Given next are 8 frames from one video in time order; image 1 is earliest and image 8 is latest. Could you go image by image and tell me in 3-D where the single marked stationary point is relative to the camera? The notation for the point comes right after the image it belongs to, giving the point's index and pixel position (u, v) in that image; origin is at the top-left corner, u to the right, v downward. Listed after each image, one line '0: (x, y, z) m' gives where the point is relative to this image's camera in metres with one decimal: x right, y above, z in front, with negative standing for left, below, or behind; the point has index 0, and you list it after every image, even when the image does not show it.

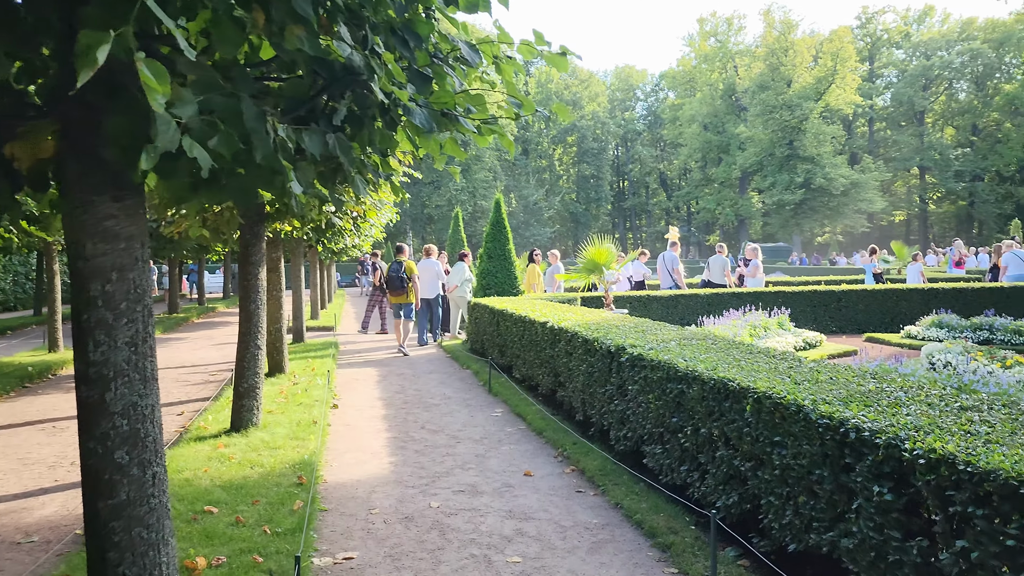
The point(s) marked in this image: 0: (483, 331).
0: (-0.4, -0.6, +10.9) m
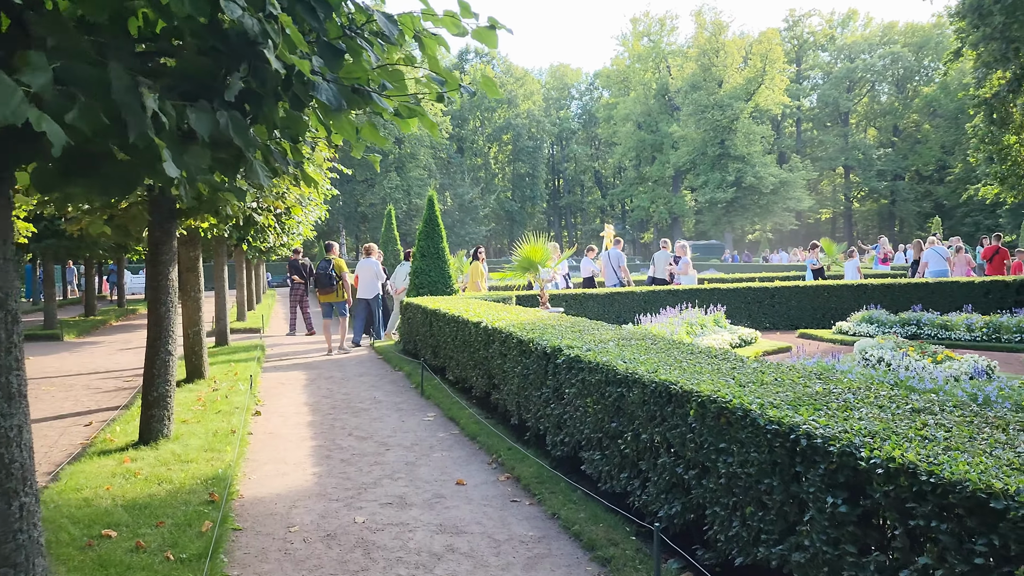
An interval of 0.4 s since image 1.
0: (-1.2, -0.6, +10.5) m
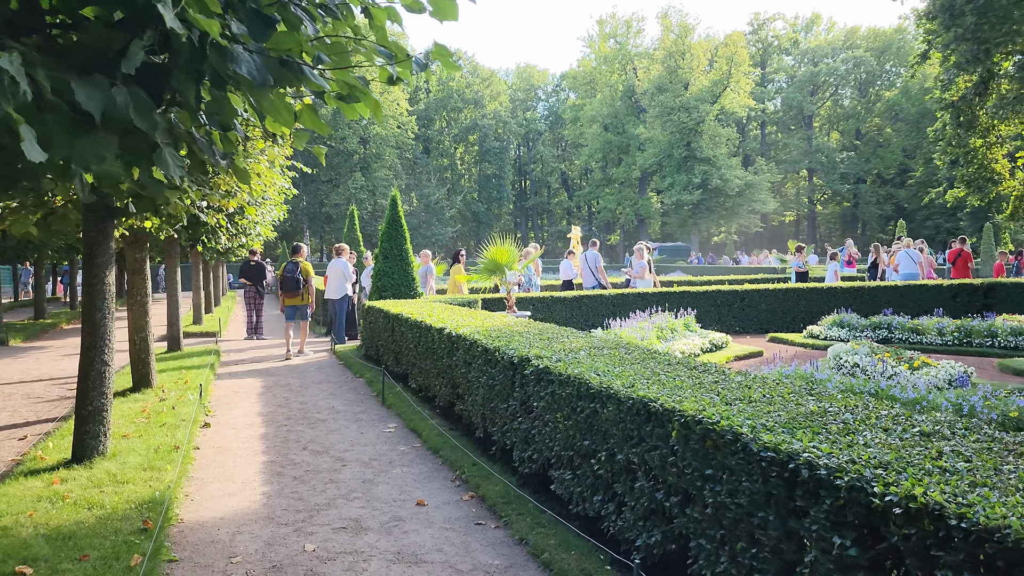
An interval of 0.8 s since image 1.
0: (-1.6, -0.6, +10.1) m
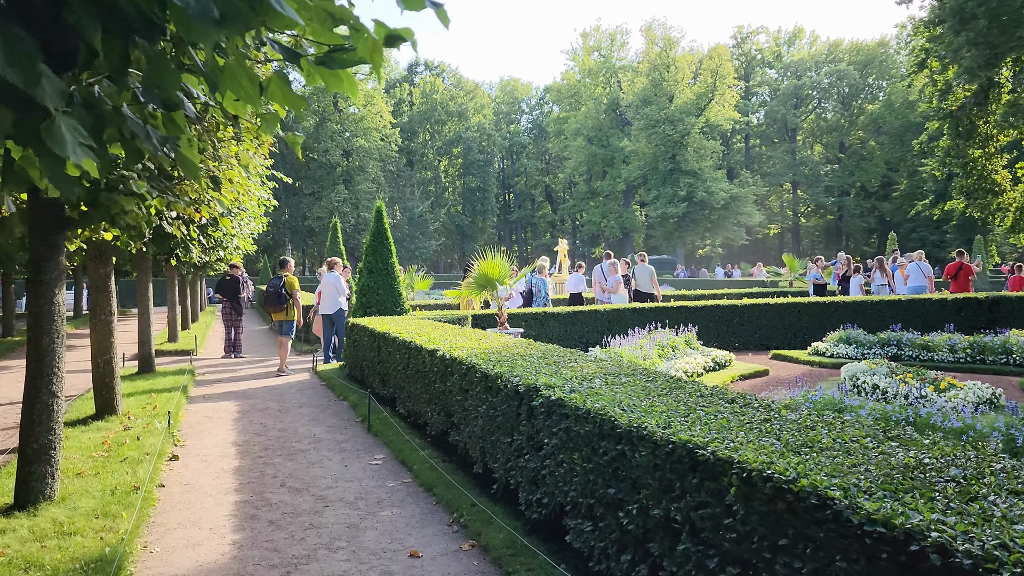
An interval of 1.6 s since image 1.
0: (-1.7, -0.8, +9.5) m
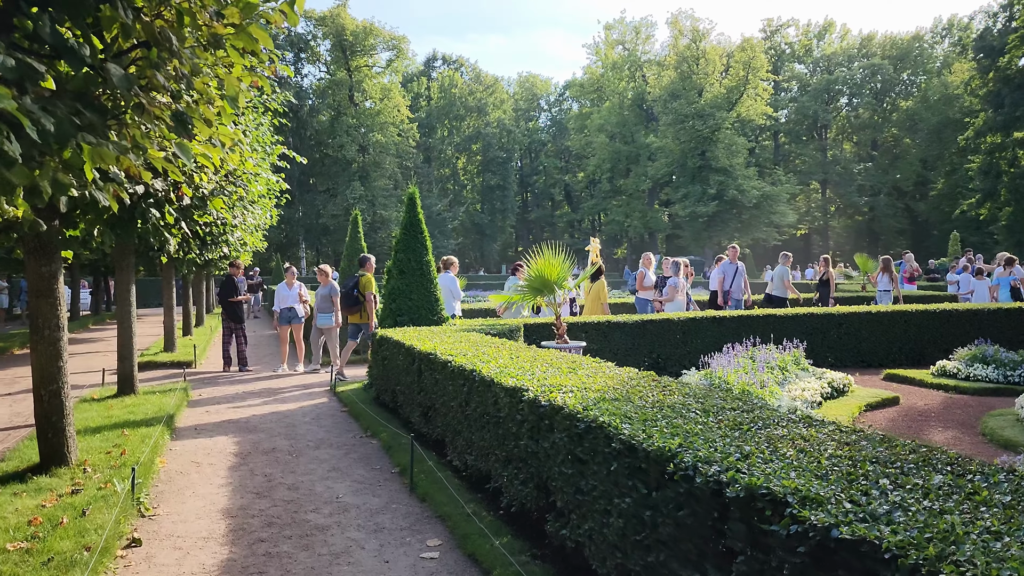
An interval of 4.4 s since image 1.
0: (-1.1, -0.8, +7.5) m
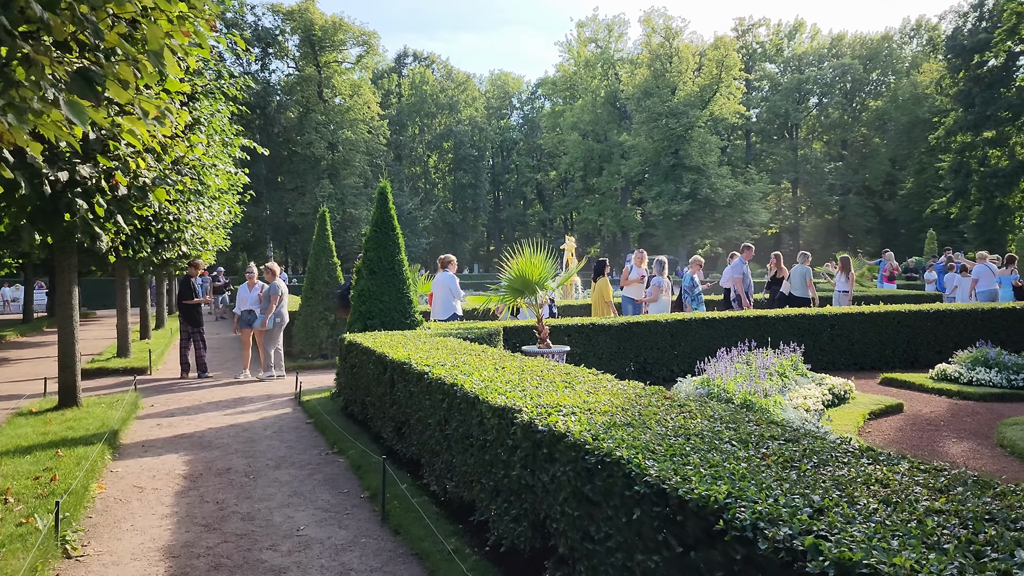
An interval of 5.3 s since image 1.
0: (-1.2, -0.8, +6.9) m
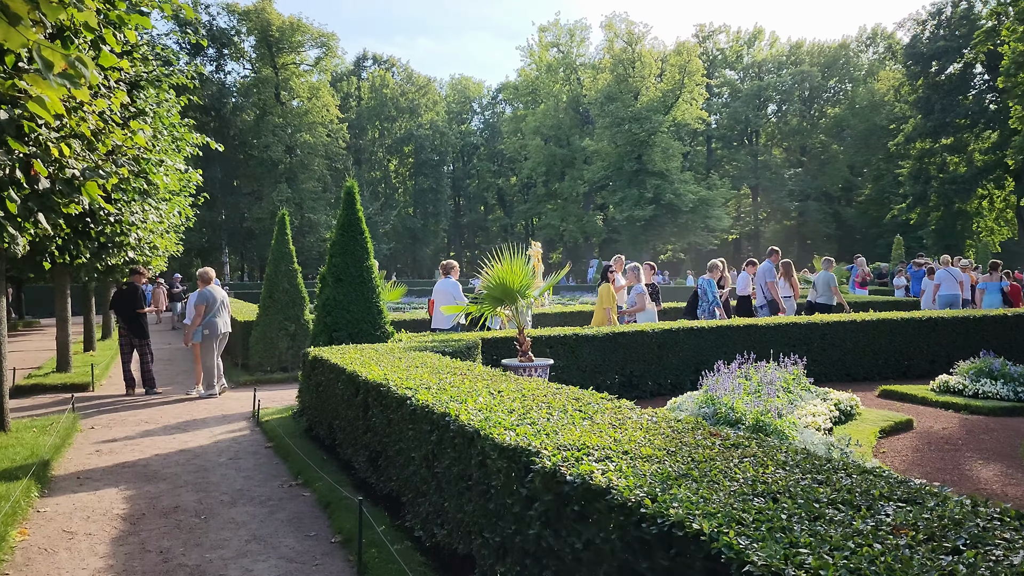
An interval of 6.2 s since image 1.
0: (-1.3, -0.9, +6.1) m
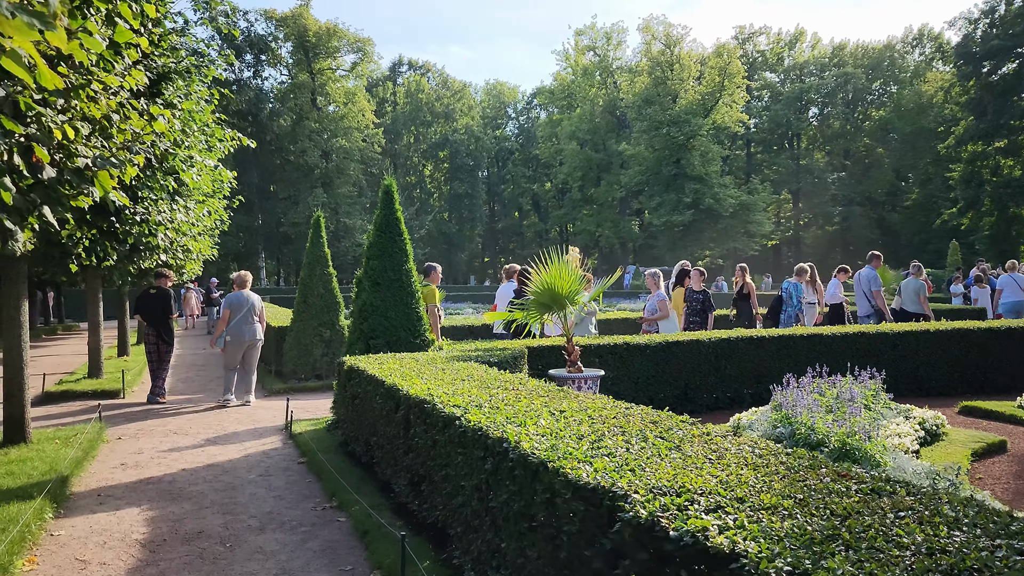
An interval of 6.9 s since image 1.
0: (-1.0, -0.9, +5.6) m
